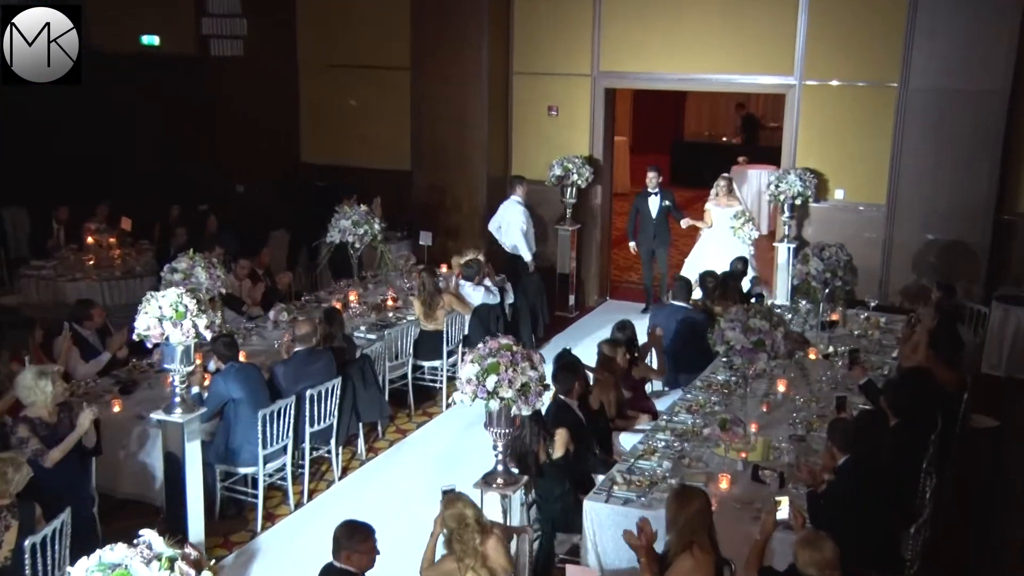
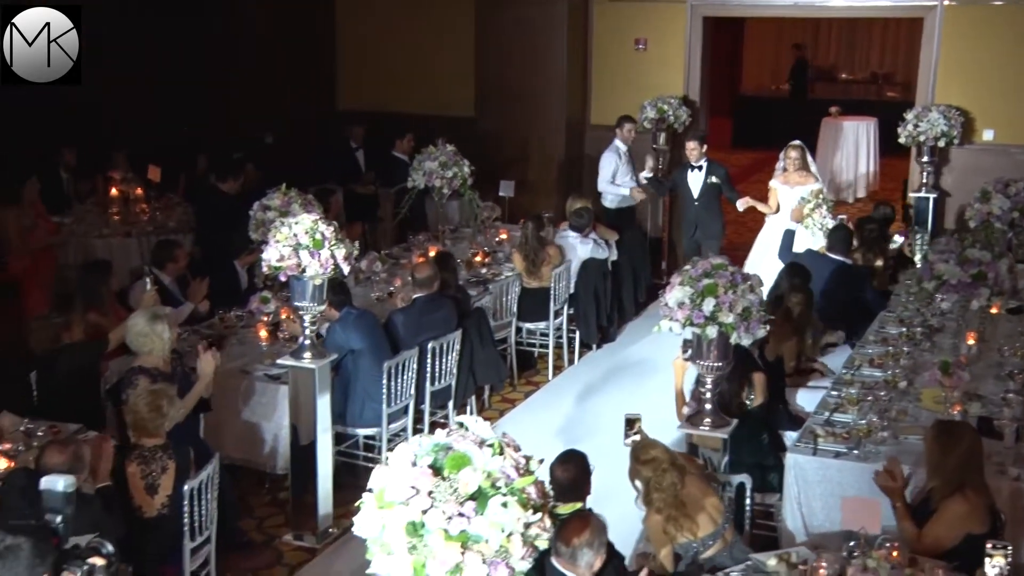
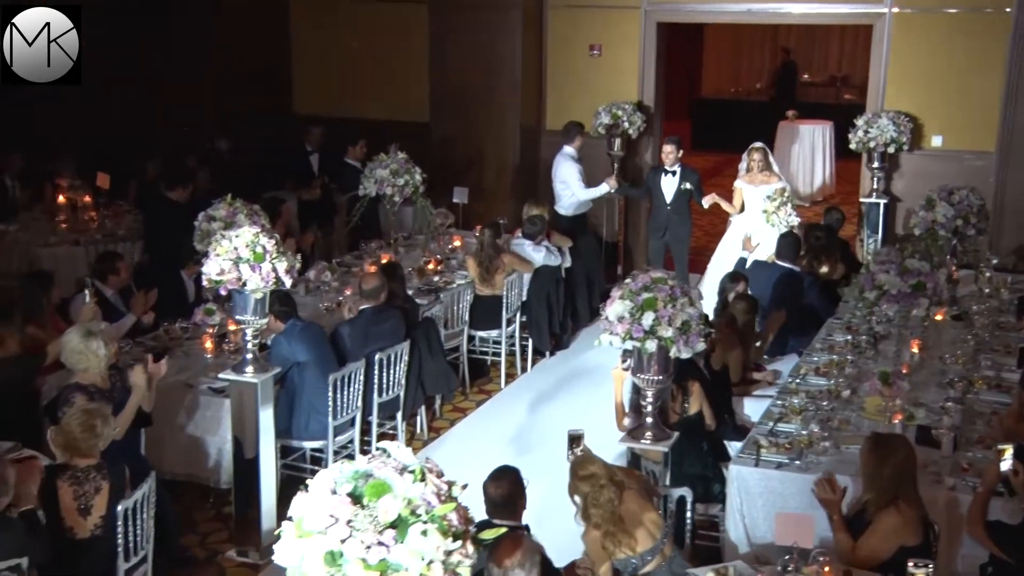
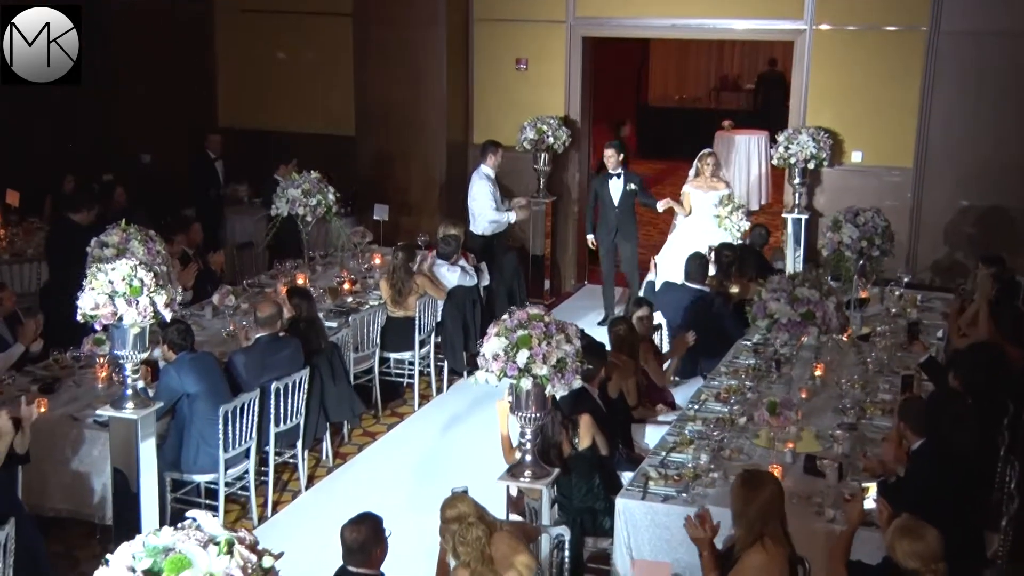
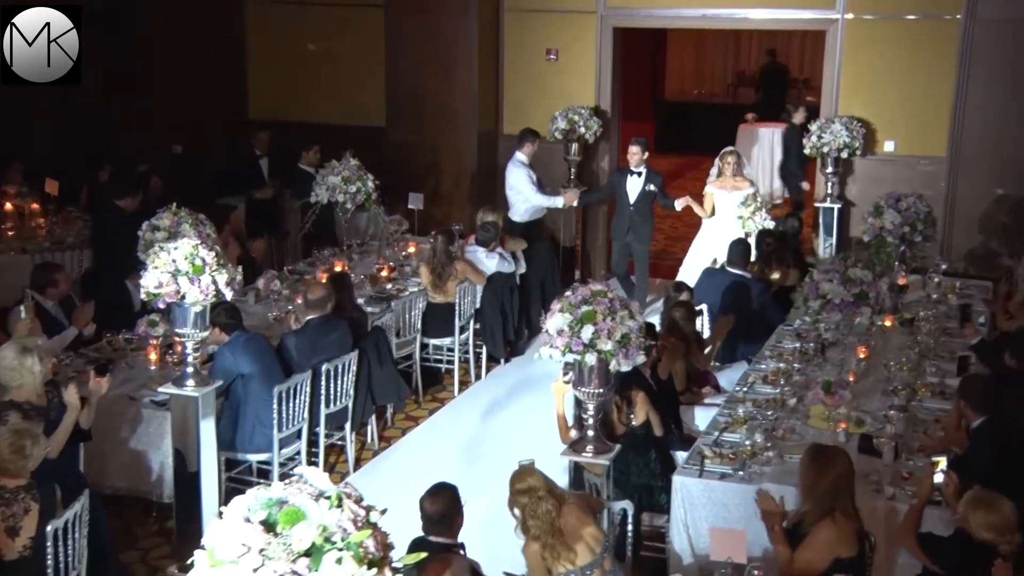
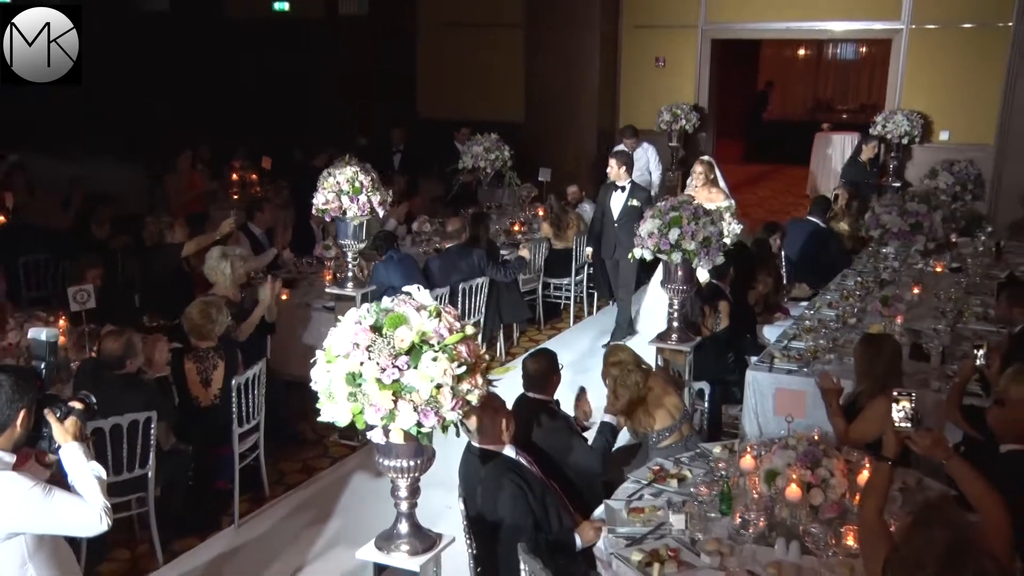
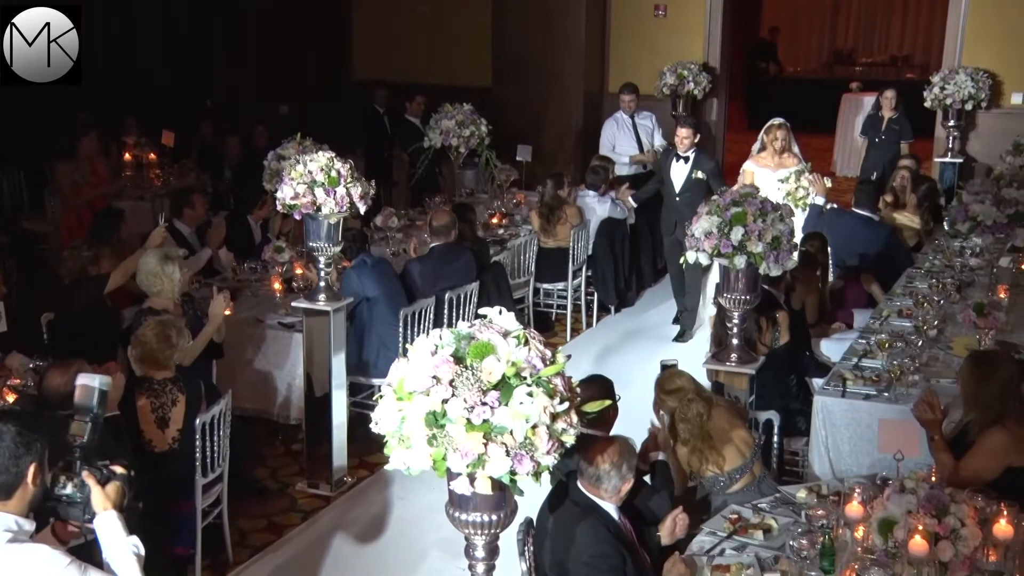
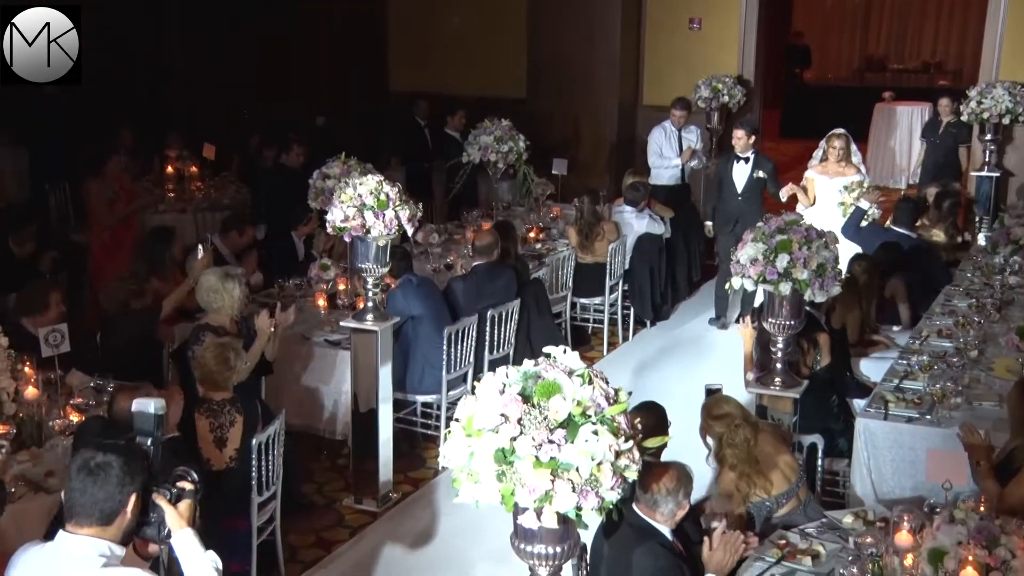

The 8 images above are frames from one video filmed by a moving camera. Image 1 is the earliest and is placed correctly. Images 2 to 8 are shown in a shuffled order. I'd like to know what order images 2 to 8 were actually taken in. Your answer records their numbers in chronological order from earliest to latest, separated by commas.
4, 5, 3, 2, 8, 7, 6
